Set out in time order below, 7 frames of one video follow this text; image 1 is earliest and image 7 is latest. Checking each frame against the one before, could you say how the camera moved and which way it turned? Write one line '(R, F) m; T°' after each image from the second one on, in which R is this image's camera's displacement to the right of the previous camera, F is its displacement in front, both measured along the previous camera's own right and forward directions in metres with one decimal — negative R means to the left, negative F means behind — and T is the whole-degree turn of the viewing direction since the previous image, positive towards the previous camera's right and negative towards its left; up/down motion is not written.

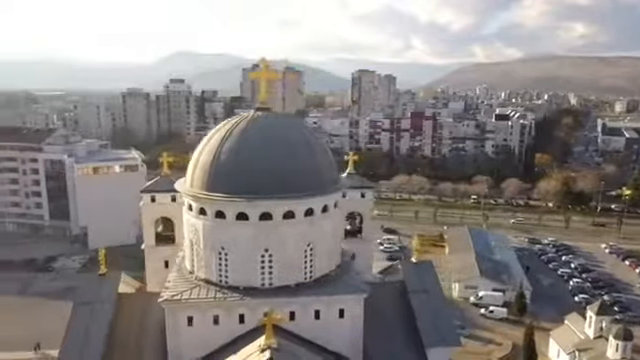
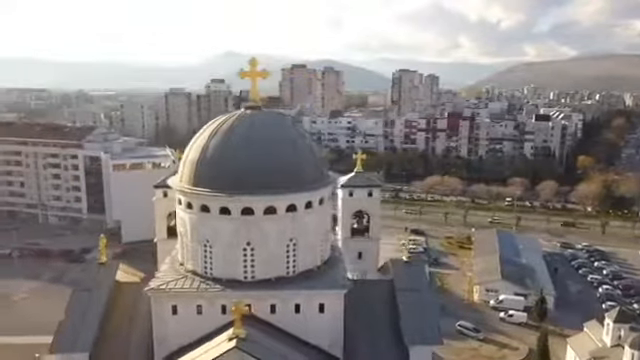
(+1.2, -0.2) m; -5°
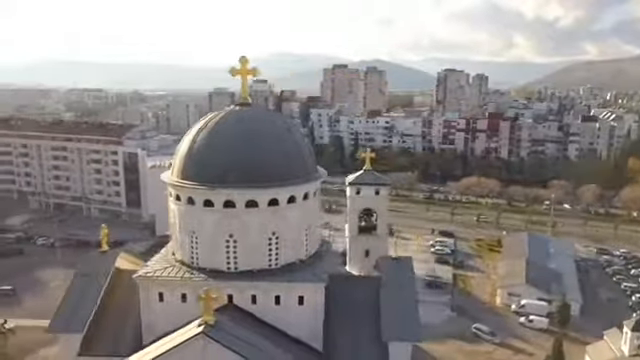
(+1.3, -0.1) m; -5°
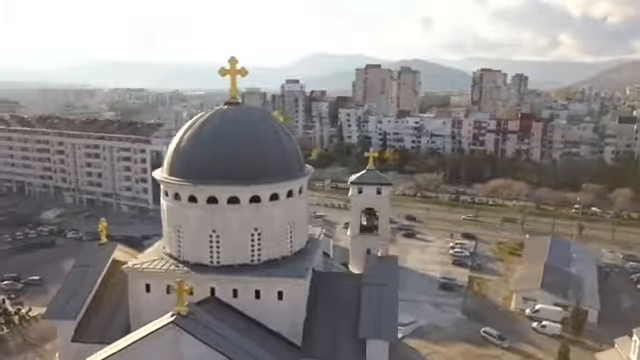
(+1.1, -0.2) m; -4°
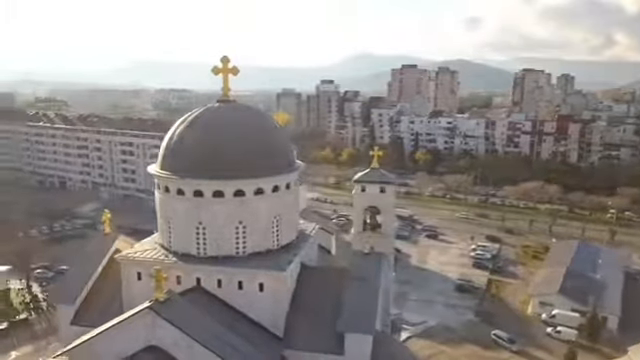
(+1.2, -0.2) m; -5°
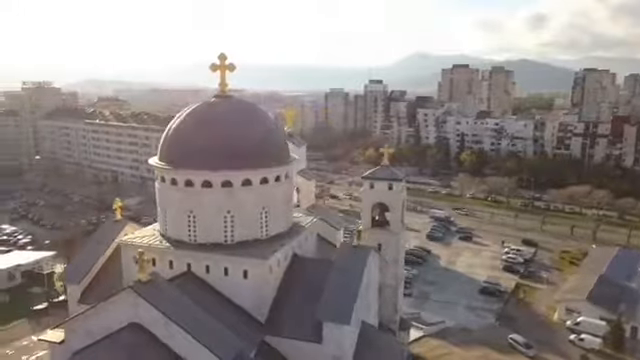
(+1.6, -0.2) m; -6°
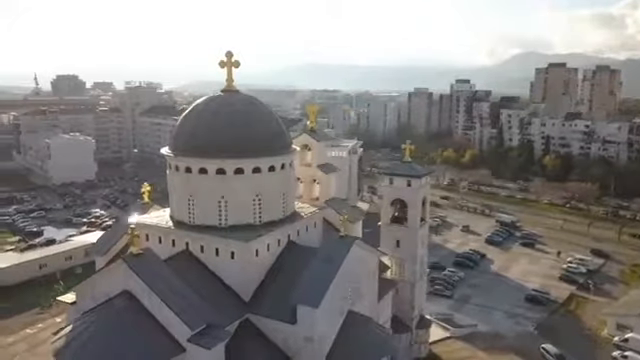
(+2.6, -0.3) m; -11°
